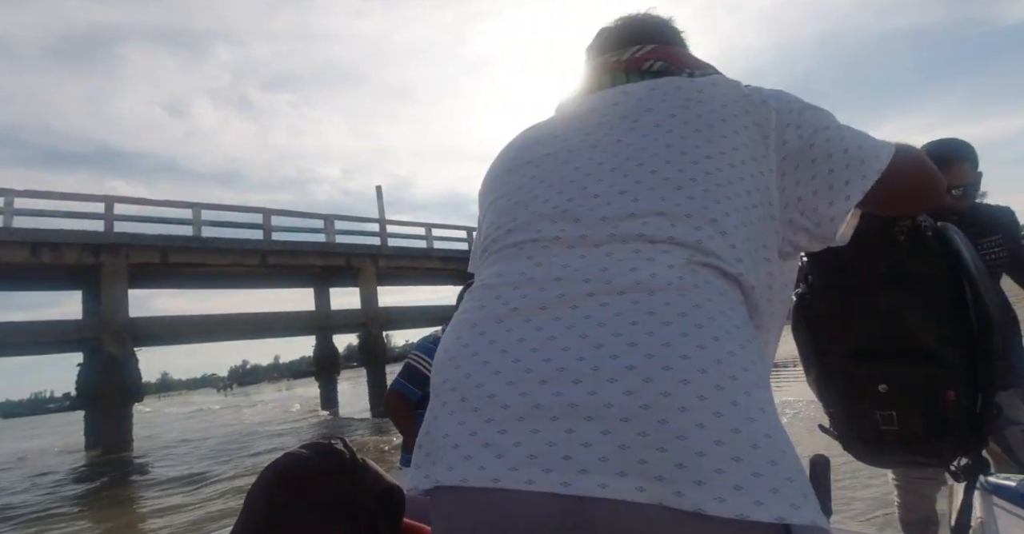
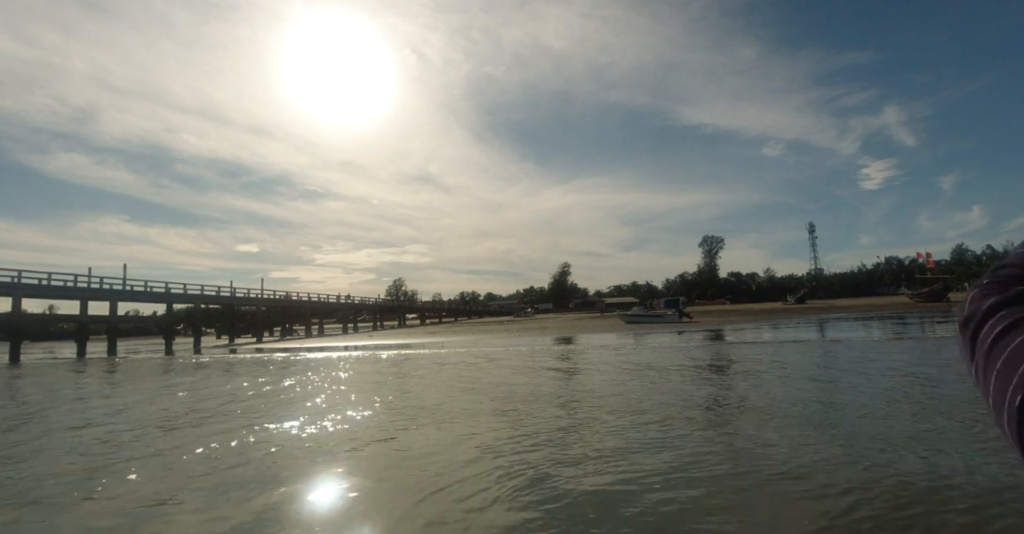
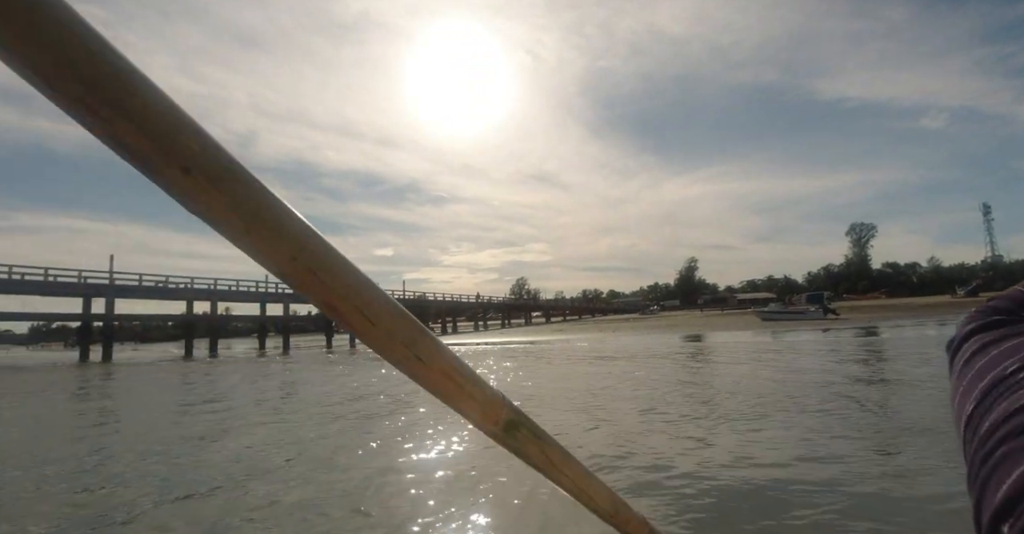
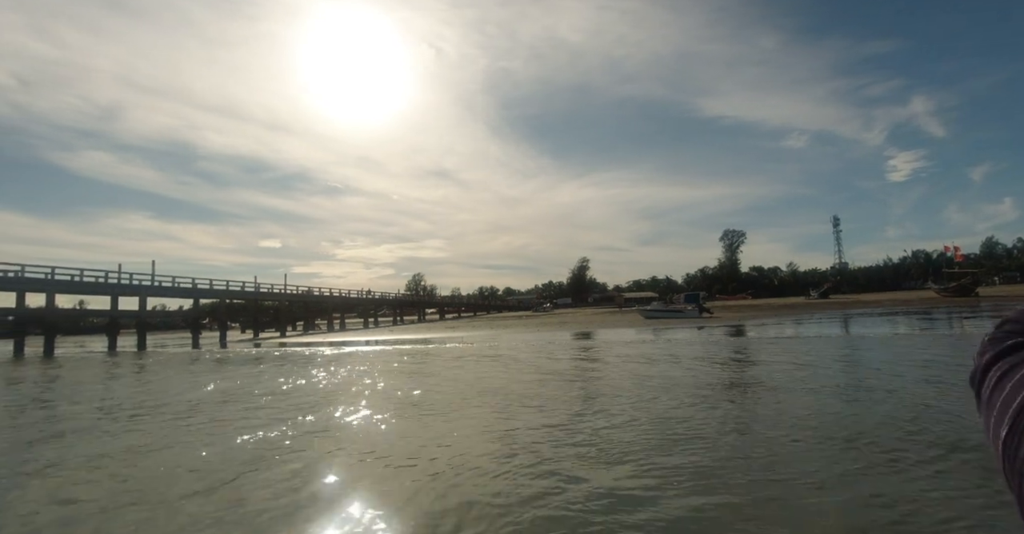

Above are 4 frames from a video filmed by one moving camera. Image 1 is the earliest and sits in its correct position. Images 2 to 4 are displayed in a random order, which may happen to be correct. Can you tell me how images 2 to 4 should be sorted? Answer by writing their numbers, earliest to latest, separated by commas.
2, 4, 3
